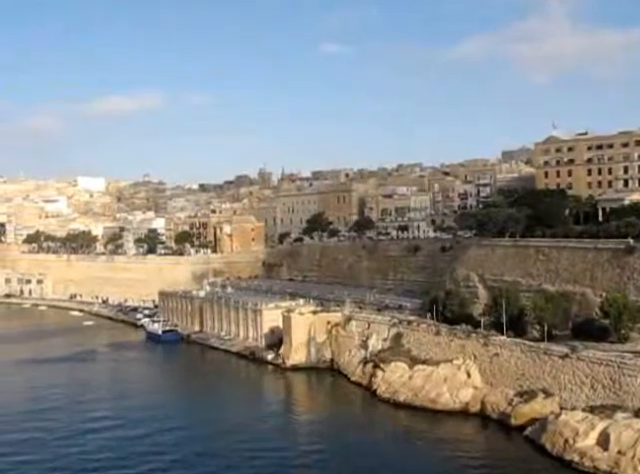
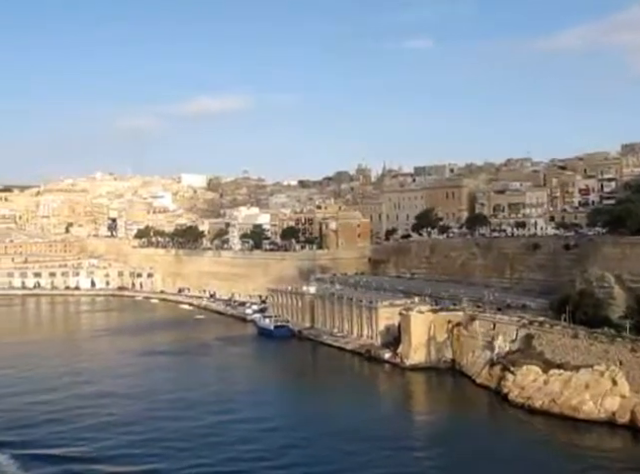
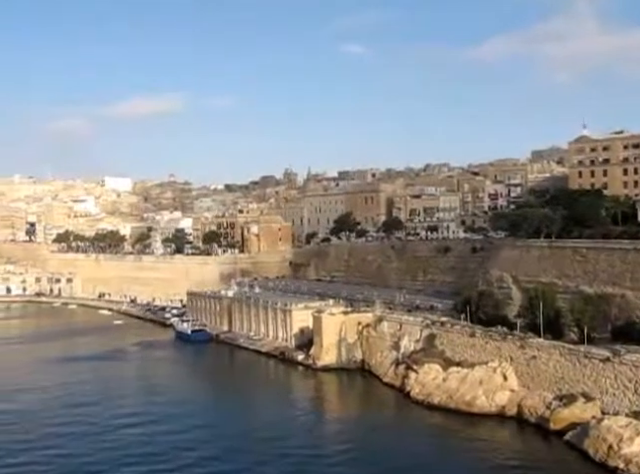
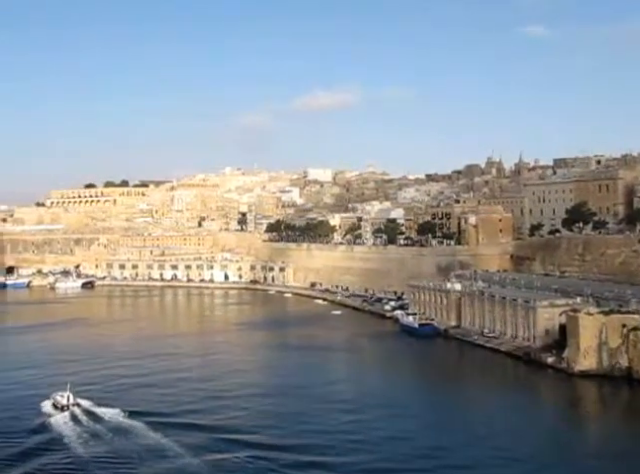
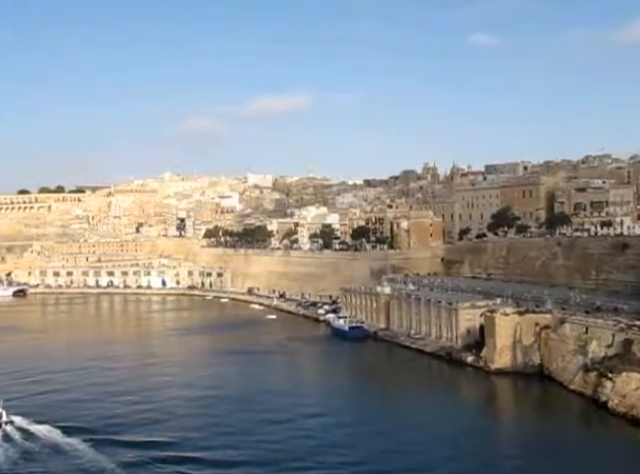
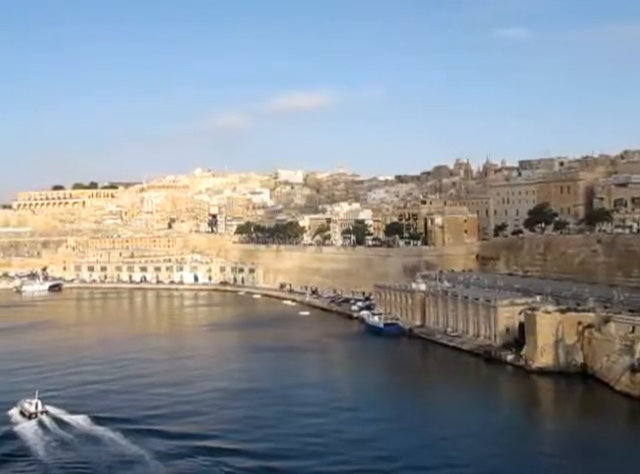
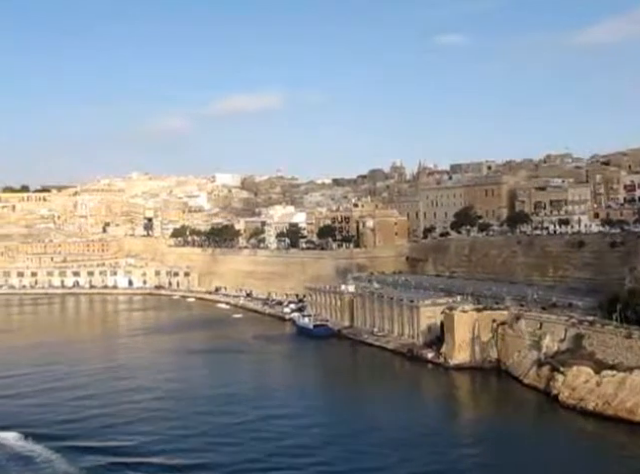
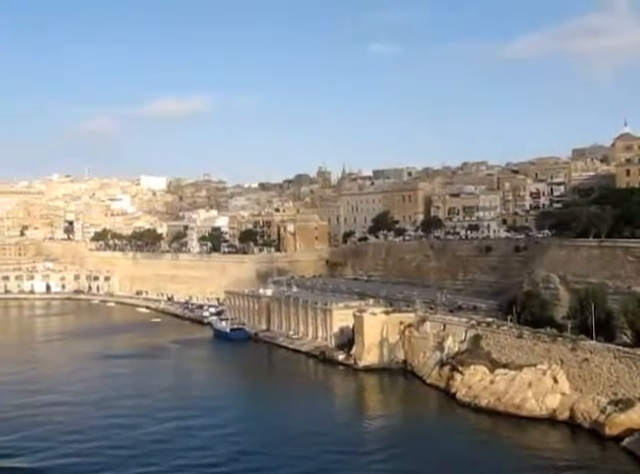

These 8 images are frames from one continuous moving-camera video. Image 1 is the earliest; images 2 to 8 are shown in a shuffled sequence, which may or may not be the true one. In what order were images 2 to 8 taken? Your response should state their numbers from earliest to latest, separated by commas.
3, 8, 2, 7, 5, 6, 4
